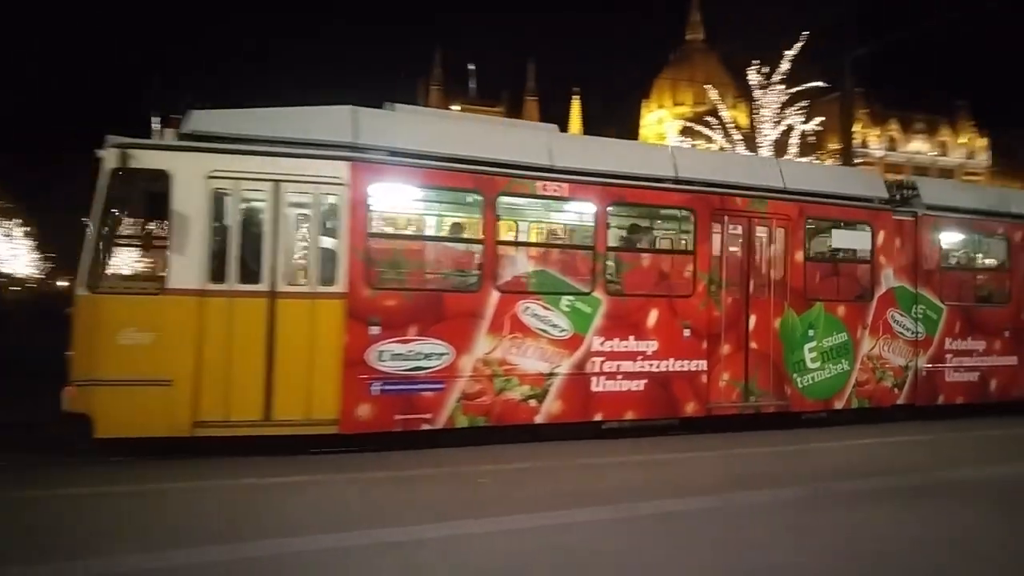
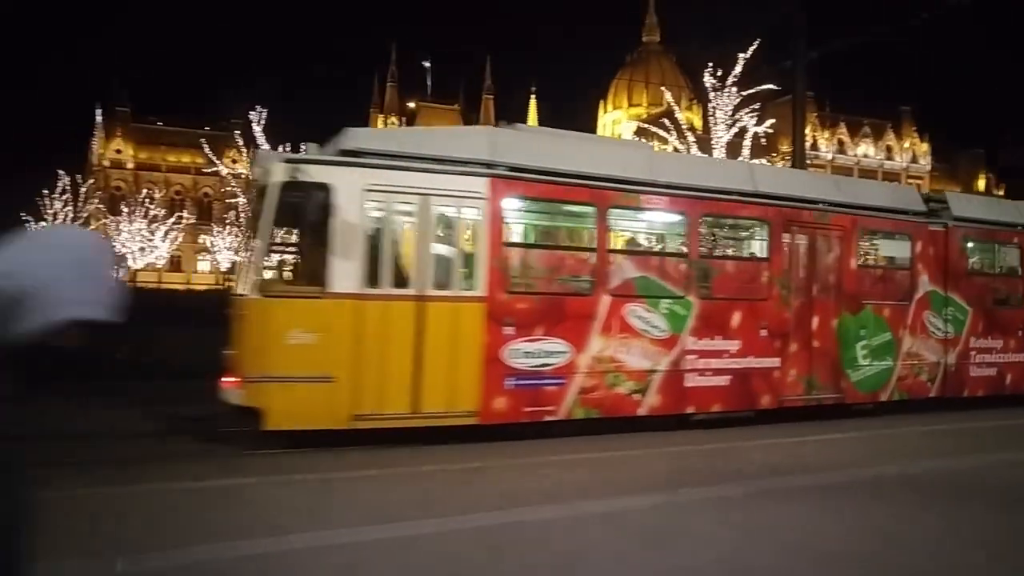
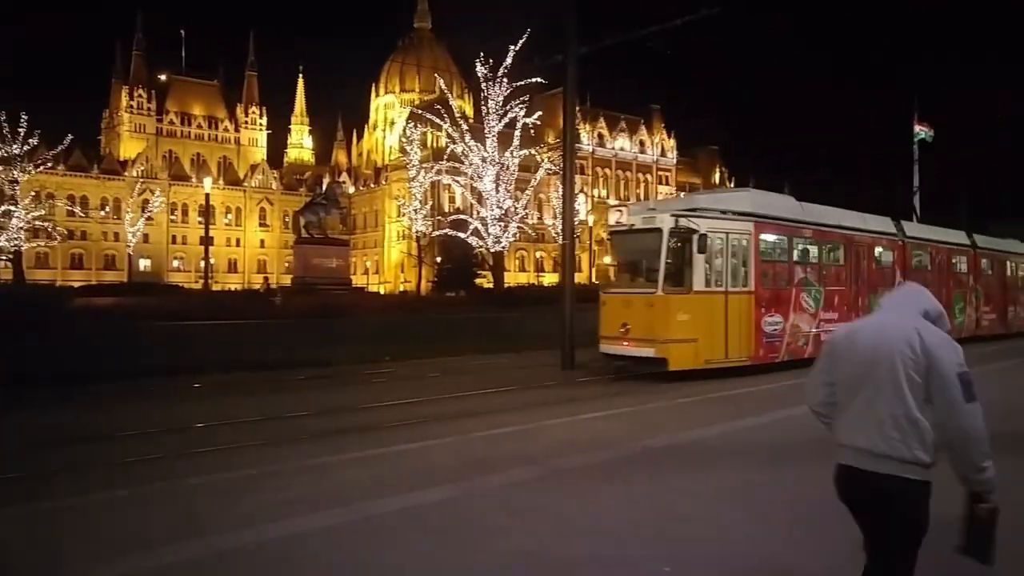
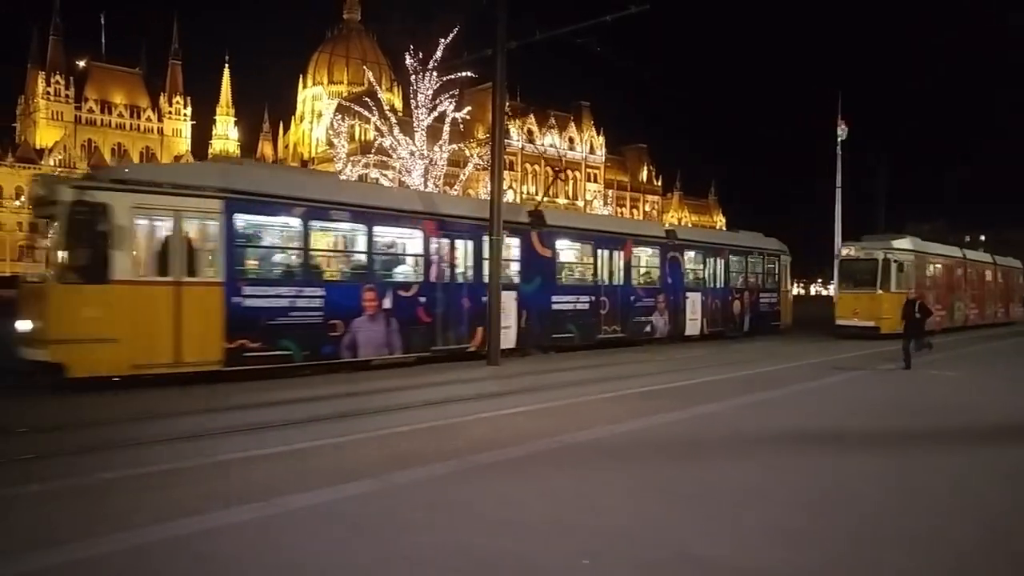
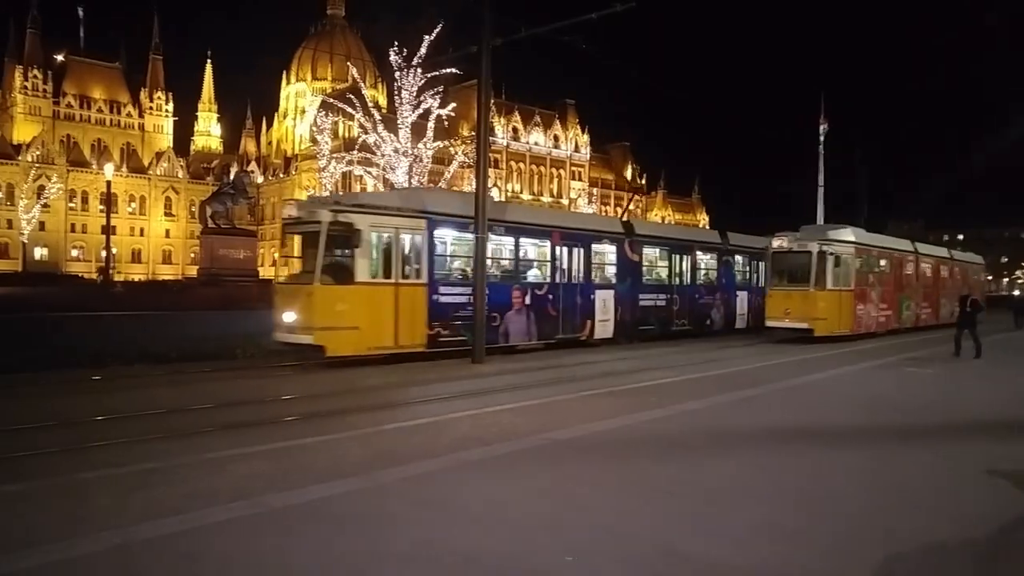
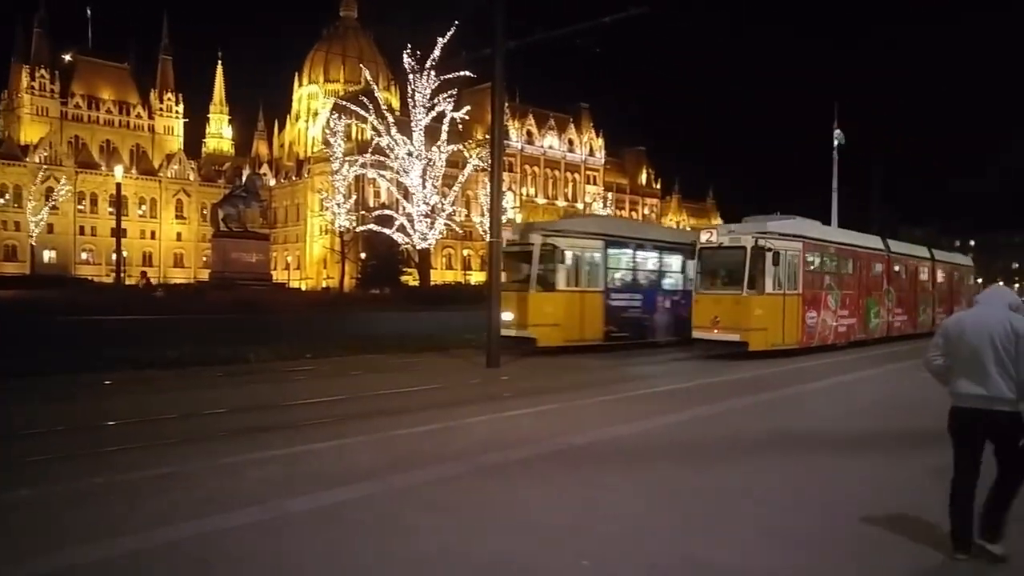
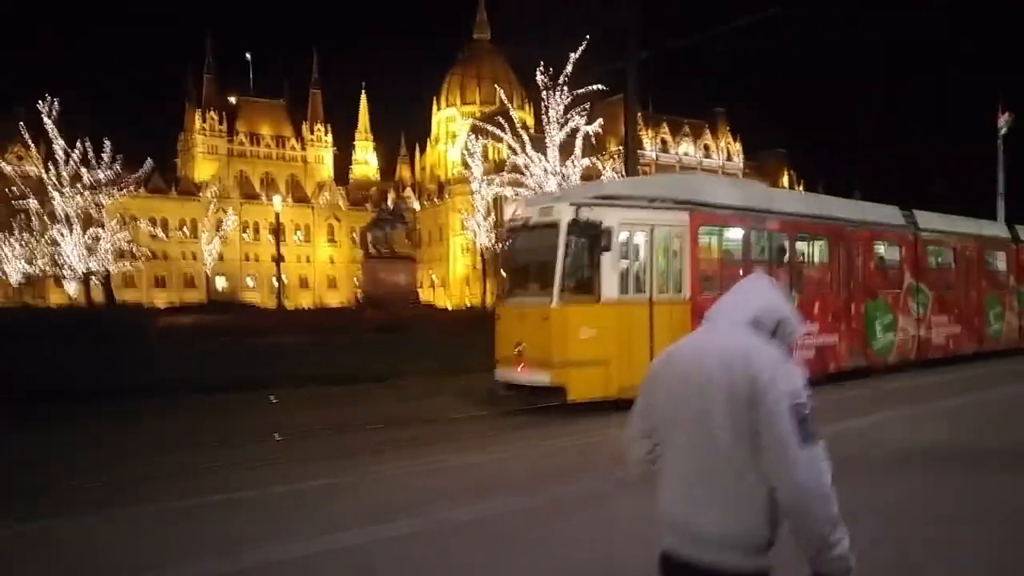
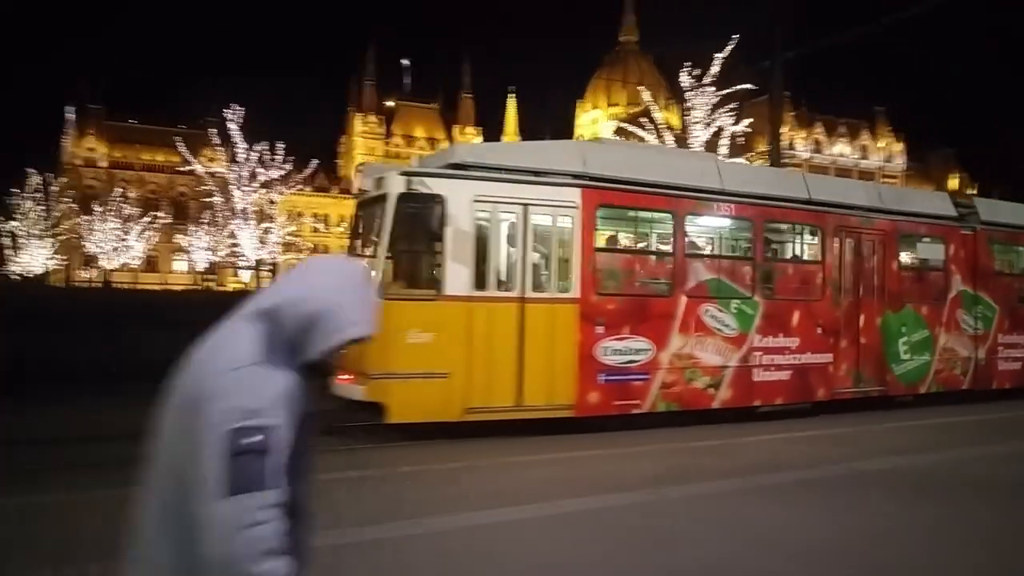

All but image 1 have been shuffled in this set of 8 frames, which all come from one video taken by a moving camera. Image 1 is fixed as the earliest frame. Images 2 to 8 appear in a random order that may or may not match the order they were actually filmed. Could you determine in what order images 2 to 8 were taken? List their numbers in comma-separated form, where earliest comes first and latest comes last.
2, 8, 7, 3, 6, 5, 4
